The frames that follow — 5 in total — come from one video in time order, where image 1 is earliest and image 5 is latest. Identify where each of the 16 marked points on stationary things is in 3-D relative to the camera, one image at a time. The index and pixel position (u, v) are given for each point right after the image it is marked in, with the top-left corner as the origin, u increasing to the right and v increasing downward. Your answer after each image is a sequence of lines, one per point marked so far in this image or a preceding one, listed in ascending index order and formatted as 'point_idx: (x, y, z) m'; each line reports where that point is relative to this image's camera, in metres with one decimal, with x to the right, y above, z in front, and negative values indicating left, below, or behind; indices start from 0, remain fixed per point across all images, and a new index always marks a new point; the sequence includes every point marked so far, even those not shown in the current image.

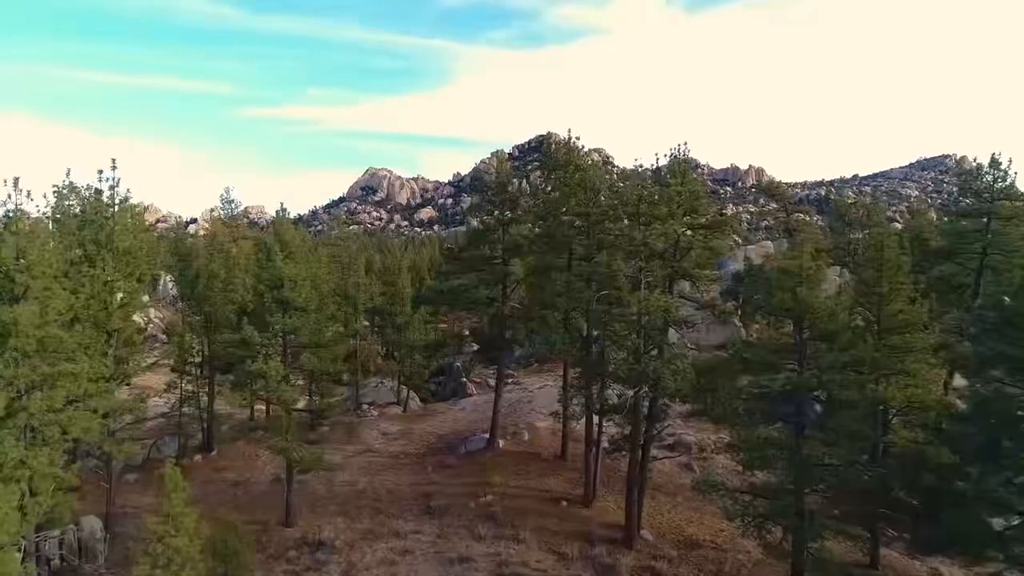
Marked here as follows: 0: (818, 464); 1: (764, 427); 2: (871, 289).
0: (+7.8, -4.5, +17.0) m
1: (+6.7, -3.7, +17.9) m
2: (+10.3, 0.0, +19.4) m
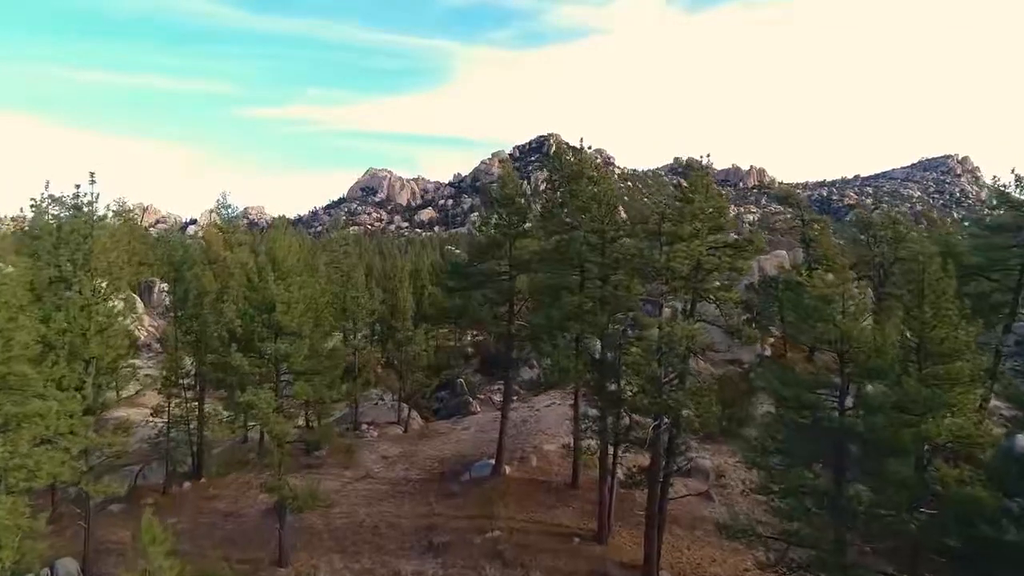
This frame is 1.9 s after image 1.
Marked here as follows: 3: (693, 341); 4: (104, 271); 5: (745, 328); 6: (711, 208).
0: (+8.0, -5.2, +15.4) m
1: (+7.0, -4.4, +16.3) m
2: (+10.6, -0.7, +17.8) m
3: (+5.0, -1.5, +18.5) m
4: (-12.2, +0.5, +20.0) m
5: (+6.7, -1.1, +19.3) m
6: (+5.6, +2.2, +19.0) m
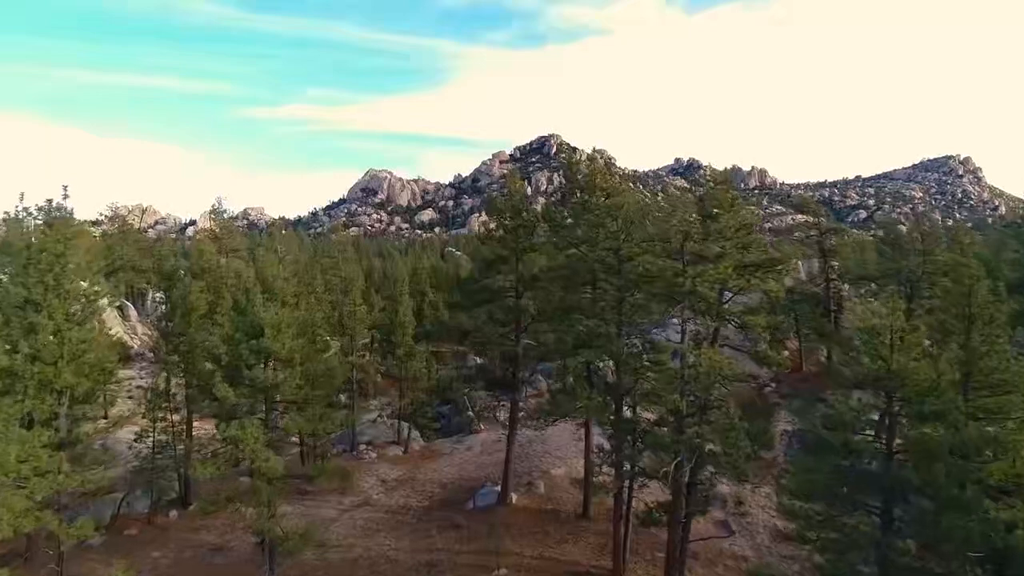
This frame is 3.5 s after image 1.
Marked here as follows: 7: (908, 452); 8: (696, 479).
0: (+8.3, -5.8, +13.9) m
1: (+7.2, -5.0, +14.7) m
2: (+10.8, -1.3, +16.3) m
3: (+5.3, -2.1, +17.0) m
4: (-11.9, -0.1, +18.5) m
5: (+6.9, -1.8, +17.8) m
6: (+5.9, +1.6, +17.5) m
7: (+8.1, -3.4, +13.8) m
8: (+5.0, -5.2, +18.4) m
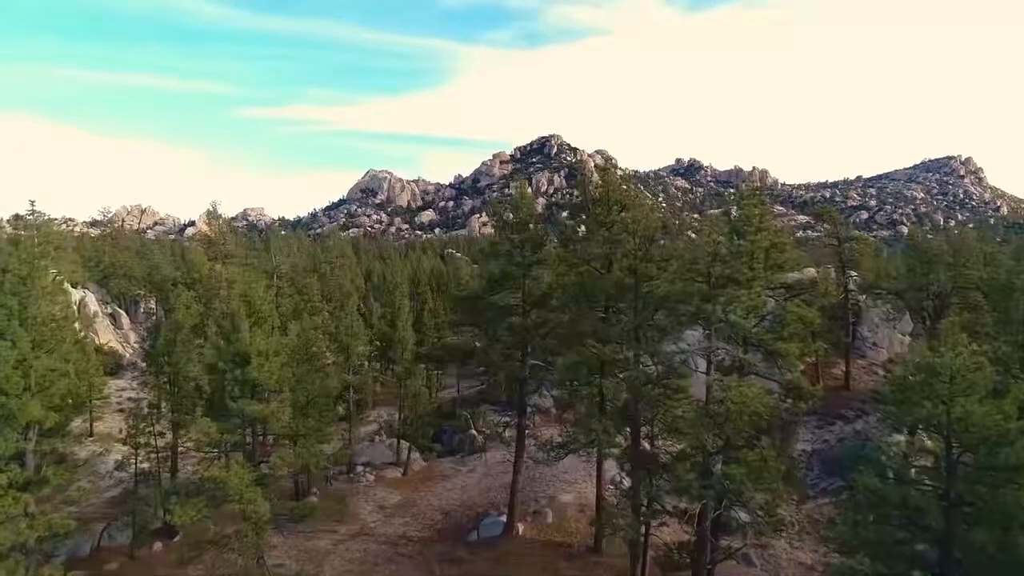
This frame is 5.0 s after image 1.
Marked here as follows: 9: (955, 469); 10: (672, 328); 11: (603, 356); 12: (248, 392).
0: (+8.5, -6.4, +12.3) m
1: (+7.5, -5.6, +13.2) m
2: (+11.0, -1.9, +14.7) m
3: (+5.5, -2.7, +15.4) m
4: (-11.7, -0.7, +16.9) m
5: (+7.2, -2.4, +16.2) m
6: (+6.1, +1.0, +15.9) m
7: (+8.4, -4.0, +12.3) m
8: (+5.2, -5.8, +16.8) m
9: (+8.3, -3.4, +12.7) m
10: (+4.1, -1.0, +17.2) m
11: (+2.5, -1.9, +18.8) m
12: (-6.9, -2.7, +17.7) m
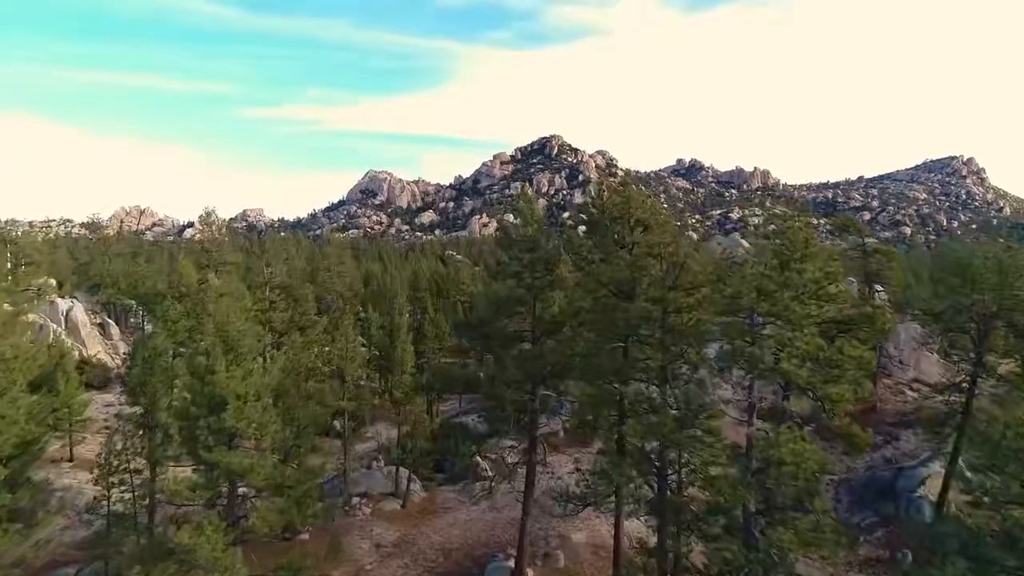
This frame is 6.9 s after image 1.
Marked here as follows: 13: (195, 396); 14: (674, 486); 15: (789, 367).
0: (+8.8, -7.1, +10.3) m
1: (+7.7, -6.4, +11.2) m
2: (+11.3, -2.7, +12.7) m
3: (+5.8, -3.5, +13.4) m
4: (-11.4, -1.5, +14.9) m
5: (+7.4, -3.1, +14.2) m
6: (+6.4, +0.2, +13.9) m
7: (+8.6, -4.7, +10.3) m
8: (+5.5, -6.6, +14.8) m
9: (+8.6, -4.2, +10.7) m
10: (+4.3, -1.7, +15.2) m
11: (+2.8, -2.6, +16.8) m
12: (-6.6, -3.5, +15.7) m
13: (-7.5, -2.5, +16.2) m
14: (+4.0, -4.8, +16.6) m
15: (+5.3, -1.4, +13.3) m
